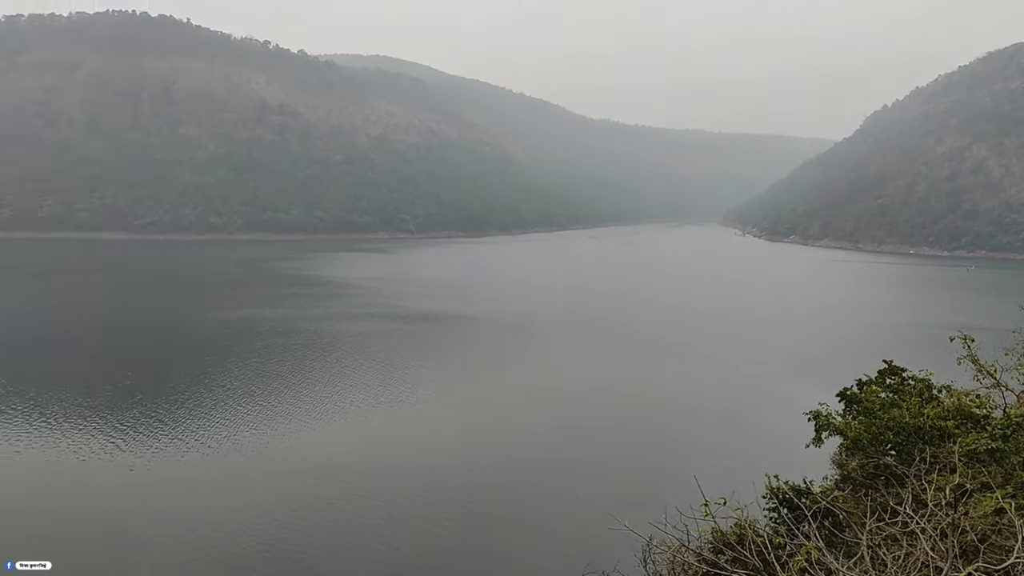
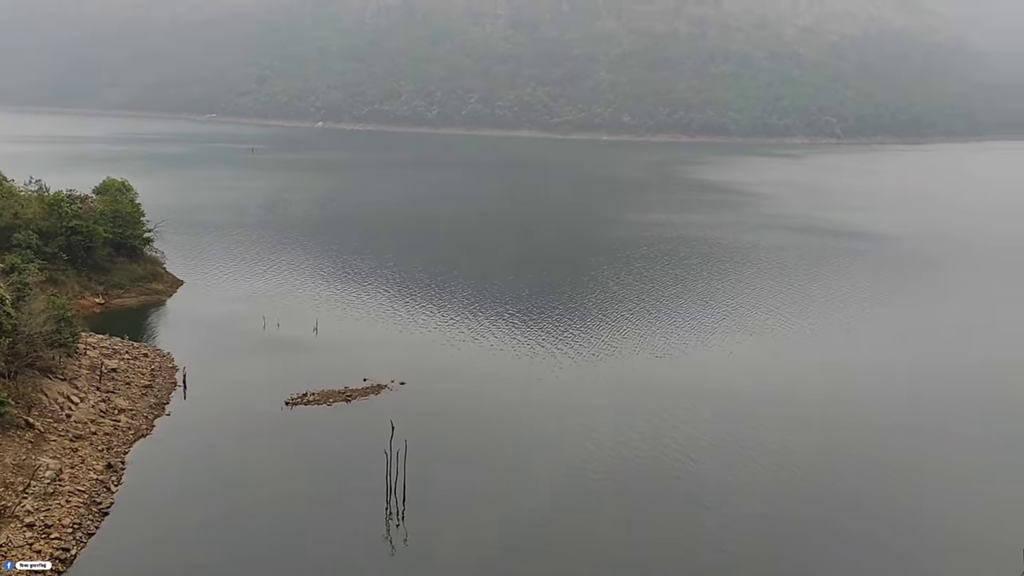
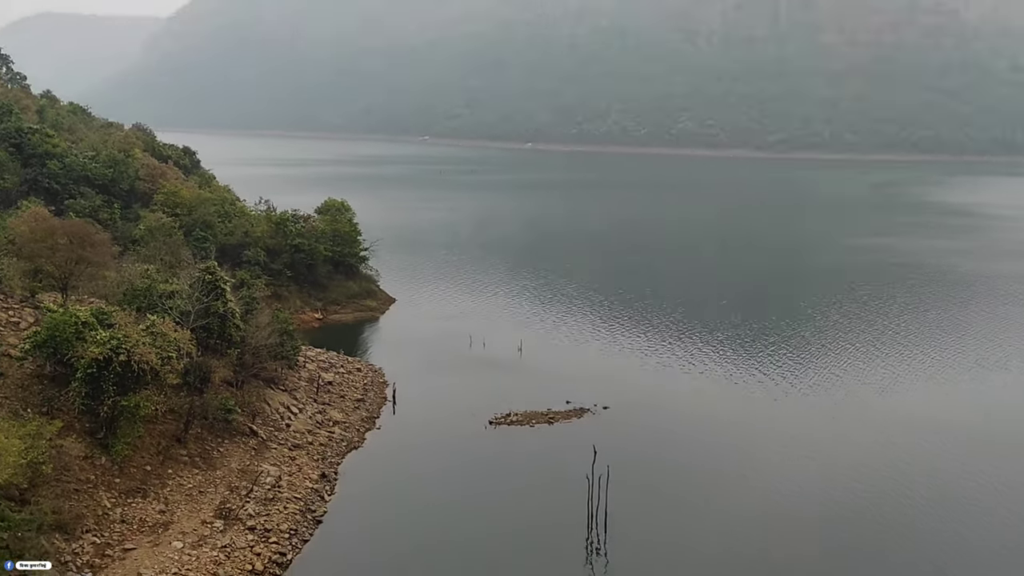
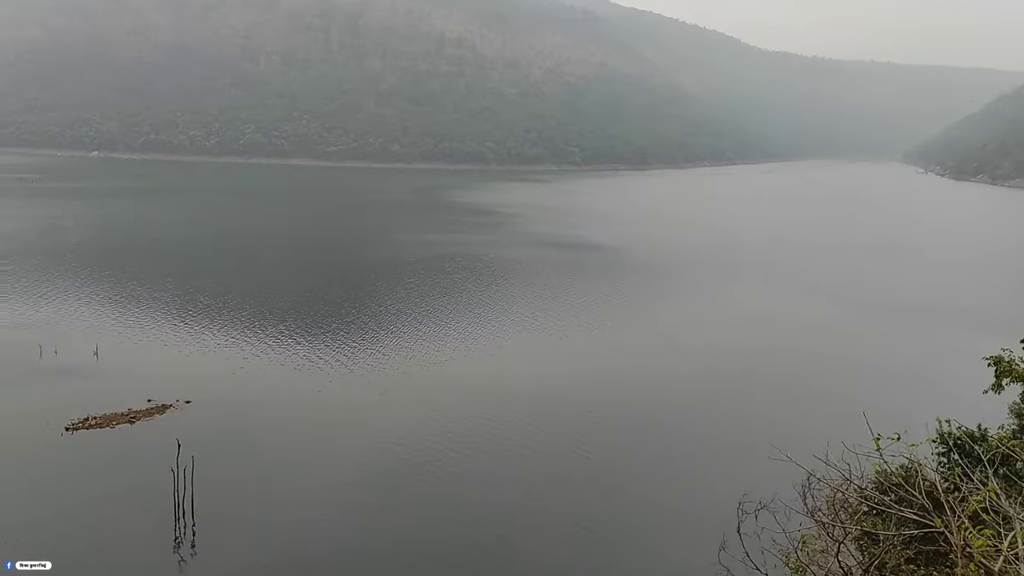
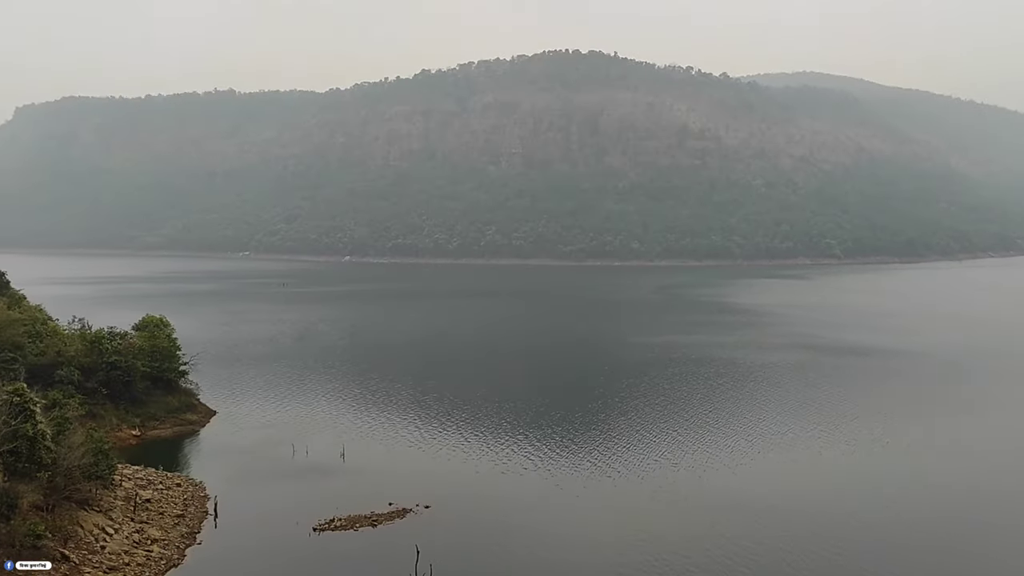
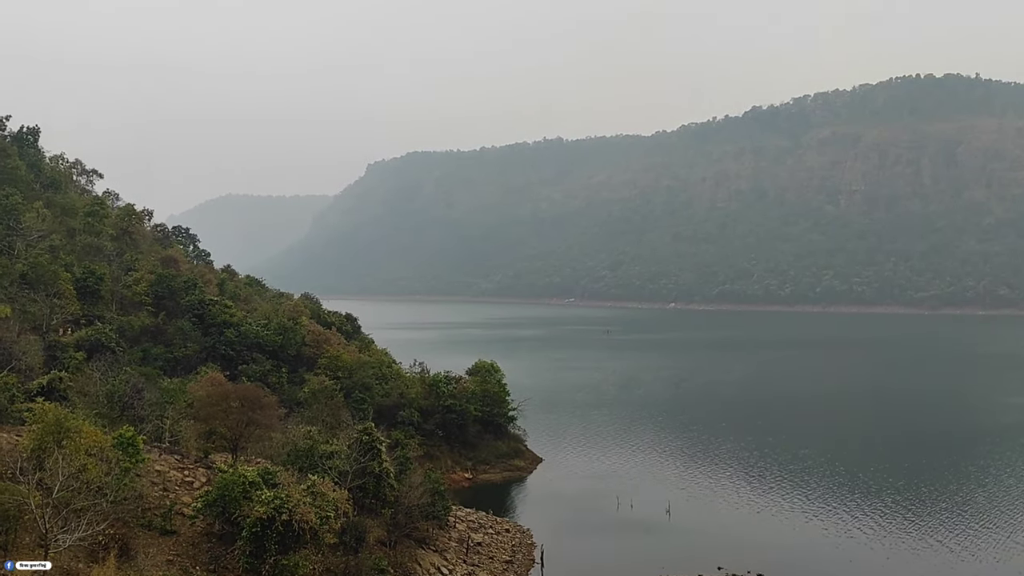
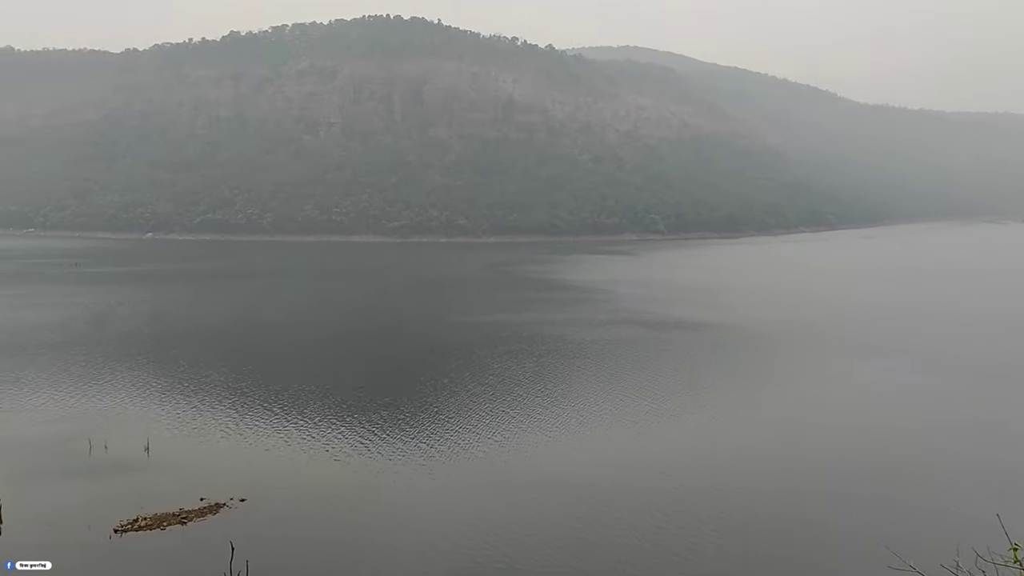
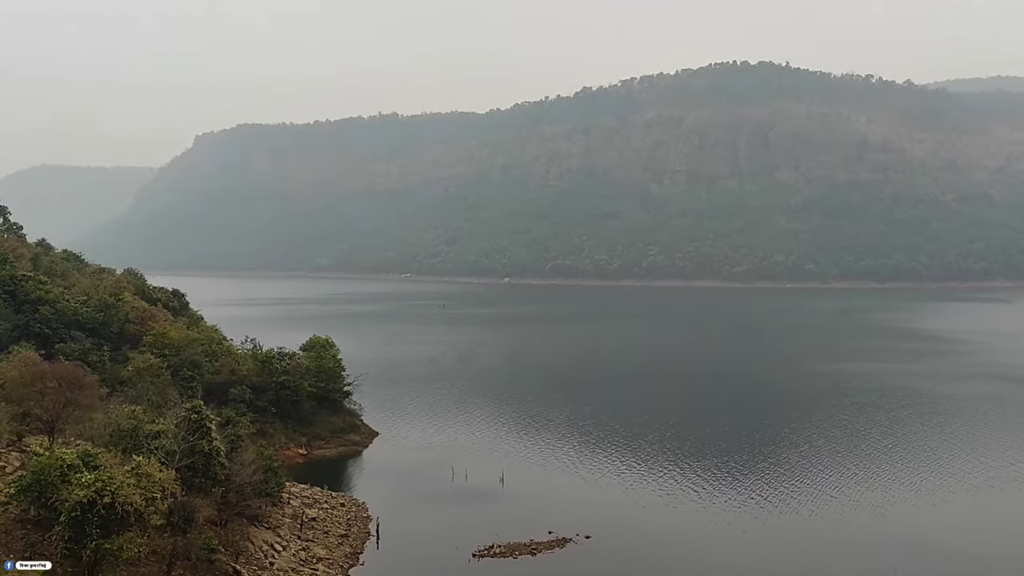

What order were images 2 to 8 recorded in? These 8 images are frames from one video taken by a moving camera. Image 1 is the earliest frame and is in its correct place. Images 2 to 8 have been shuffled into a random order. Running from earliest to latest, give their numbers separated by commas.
7, 5, 8, 6, 3, 2, 4
